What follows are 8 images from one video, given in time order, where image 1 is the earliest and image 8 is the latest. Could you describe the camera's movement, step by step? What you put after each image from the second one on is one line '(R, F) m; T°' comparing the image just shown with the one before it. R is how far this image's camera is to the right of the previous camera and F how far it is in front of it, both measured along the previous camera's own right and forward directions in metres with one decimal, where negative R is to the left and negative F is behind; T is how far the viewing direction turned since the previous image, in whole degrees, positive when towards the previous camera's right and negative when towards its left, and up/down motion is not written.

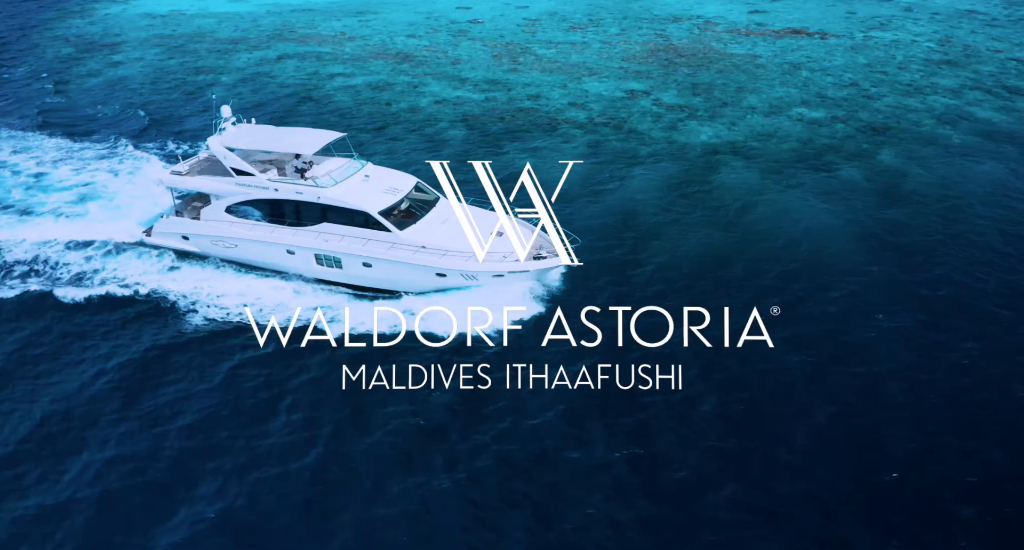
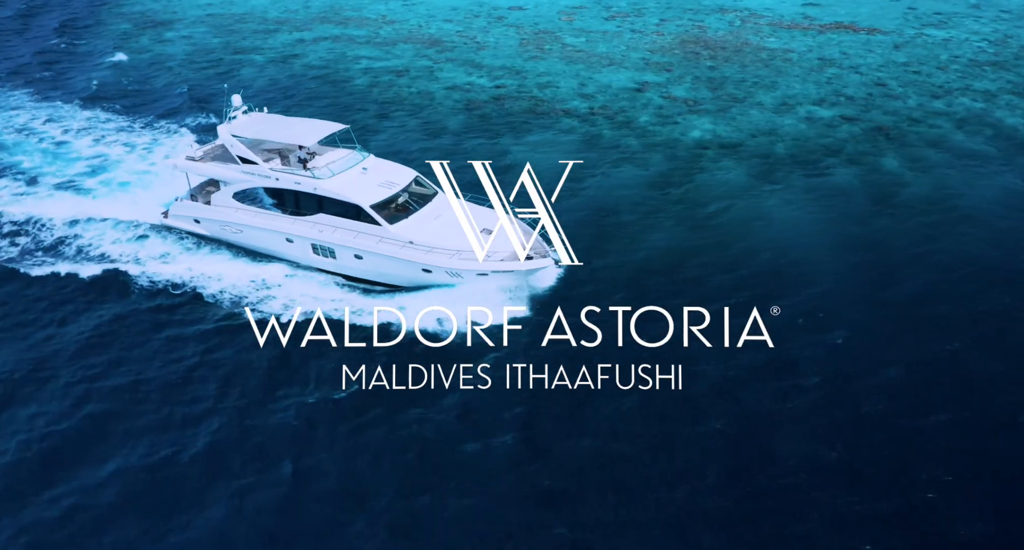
(+8.7, +1.0) m; -6°
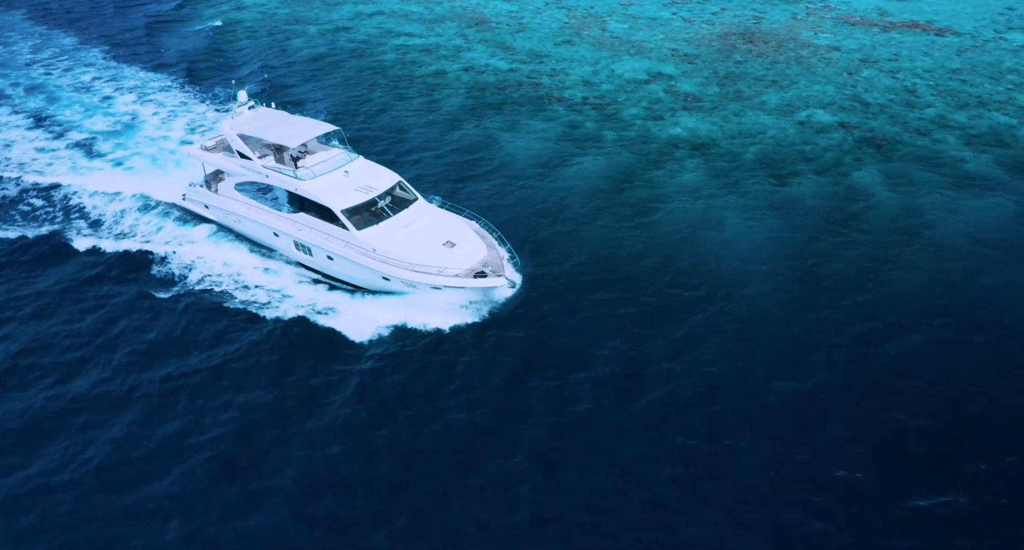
(+14.0, +1.3) m; -10°
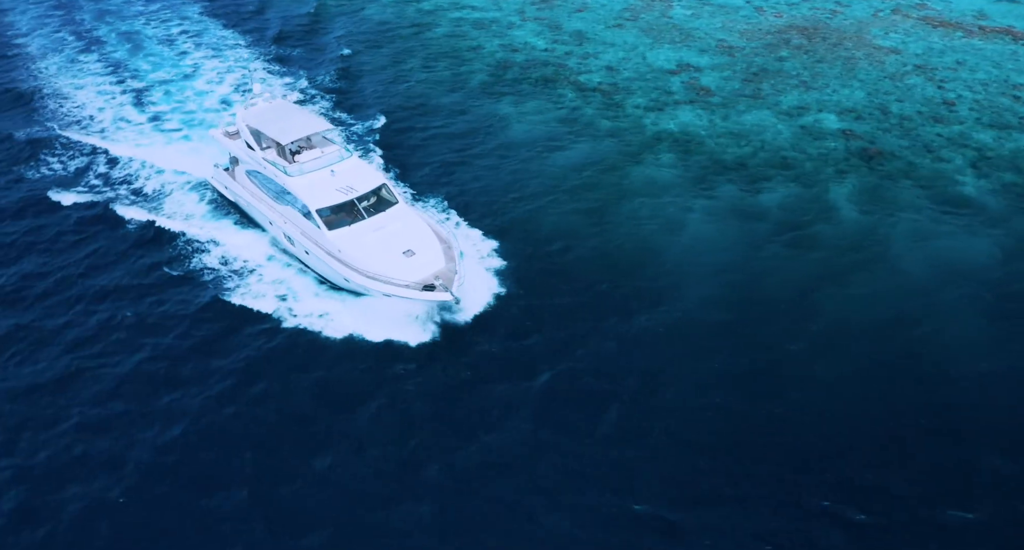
(+13.5, +0.2) m; -11°
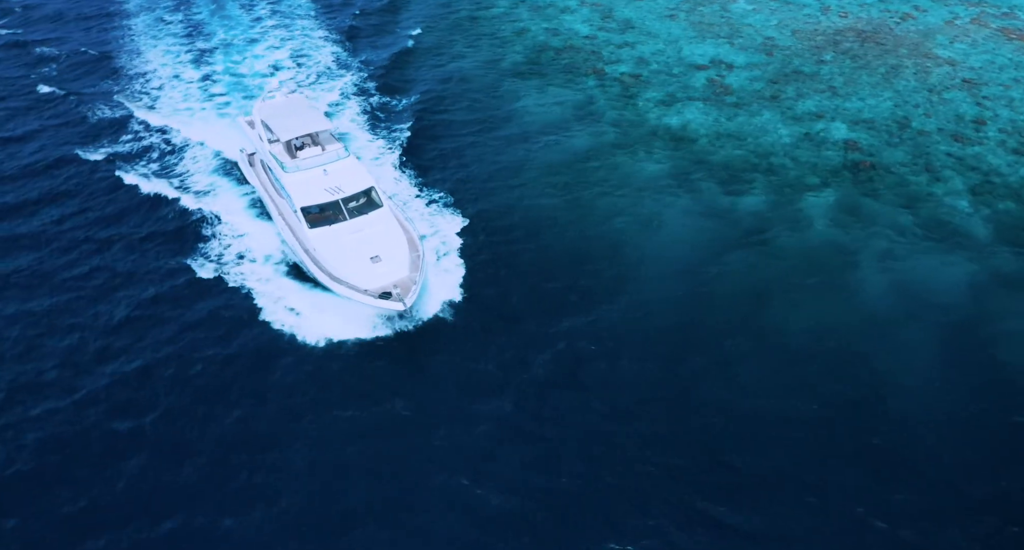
(+10.4, -0.9) m; -9°
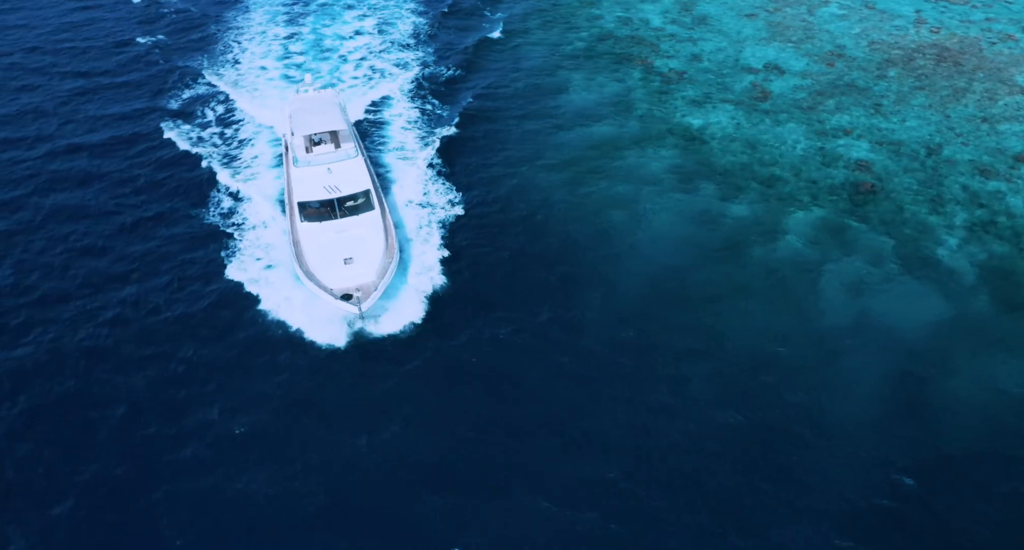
(+10.9, -2.0) m; -10°
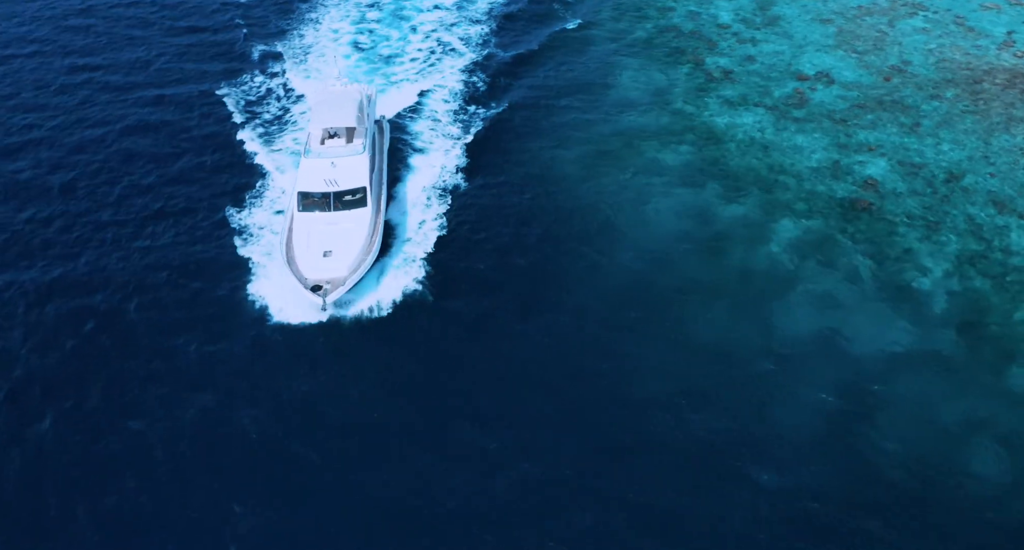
(+8.8, -2.6) m; -9°
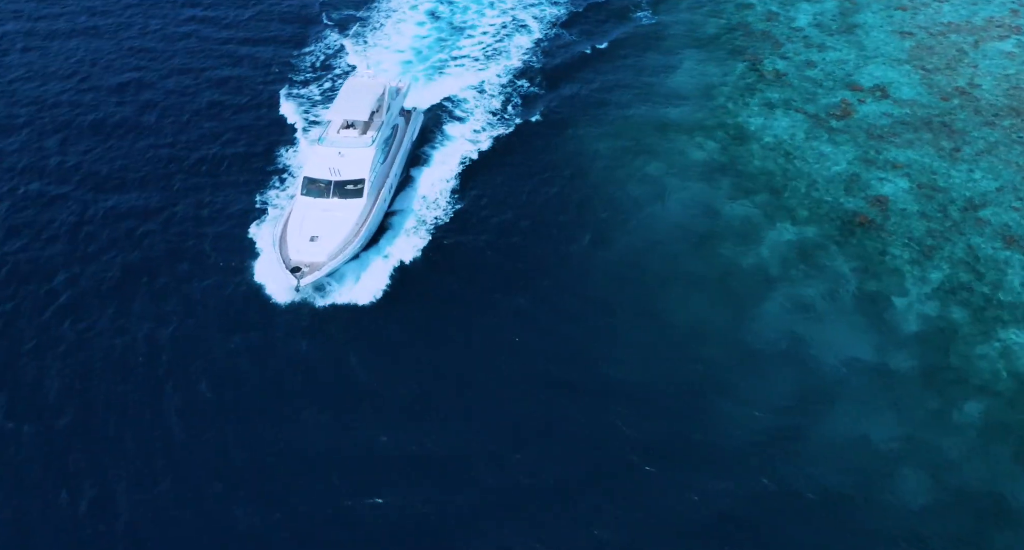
(+7.7, -3.4) m; -8°
